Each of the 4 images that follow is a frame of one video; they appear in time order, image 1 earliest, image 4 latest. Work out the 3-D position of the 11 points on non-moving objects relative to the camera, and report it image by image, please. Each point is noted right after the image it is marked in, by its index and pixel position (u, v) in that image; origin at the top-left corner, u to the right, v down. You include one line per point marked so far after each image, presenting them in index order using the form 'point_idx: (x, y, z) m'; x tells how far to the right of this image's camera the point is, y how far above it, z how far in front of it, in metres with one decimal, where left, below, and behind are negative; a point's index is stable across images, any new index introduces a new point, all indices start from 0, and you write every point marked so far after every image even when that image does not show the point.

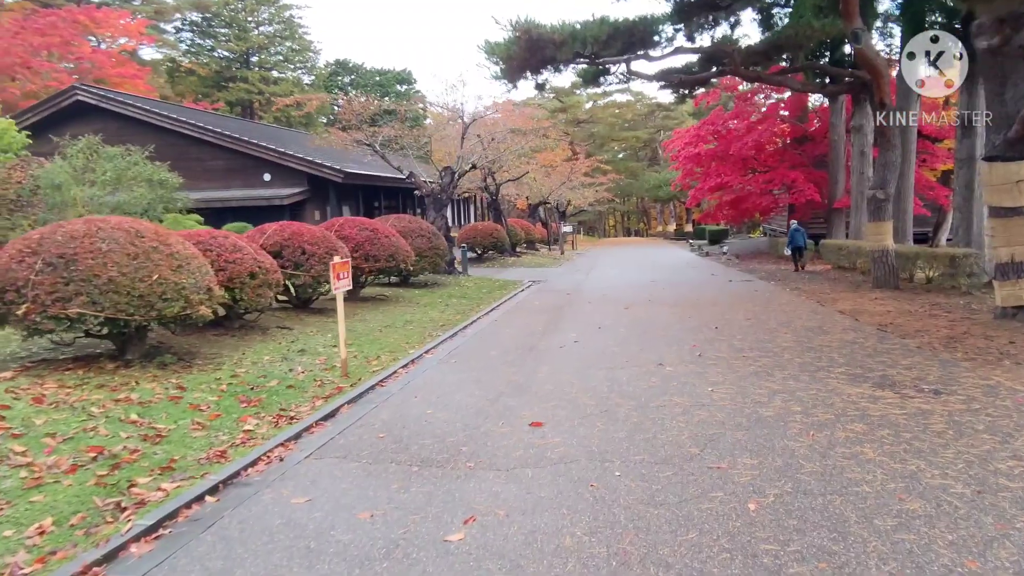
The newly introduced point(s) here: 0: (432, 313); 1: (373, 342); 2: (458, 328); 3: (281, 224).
0: (-1.4, -0.4, +12.3) m
1: (-1.8, -0.7, +9.3) m
2: (-0.8, -0.6, +10.6) m
3: (-3.7, +1.0, +11.2) m
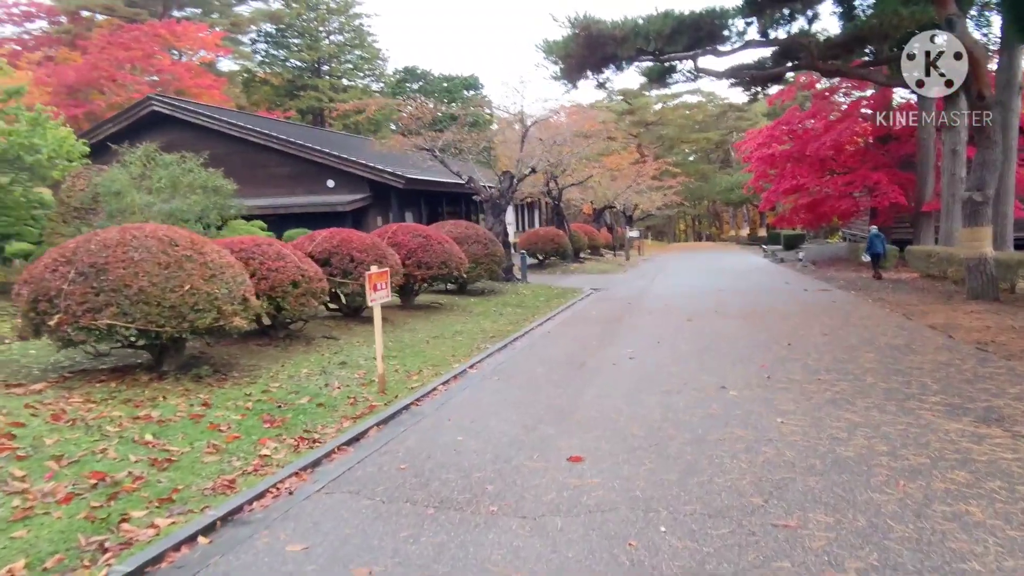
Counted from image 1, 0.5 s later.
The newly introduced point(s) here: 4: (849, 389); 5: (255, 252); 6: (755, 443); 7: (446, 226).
0: (-0.5, -0.6, +11.8) m
1: (-1.2, -0.8, +8.9) m
2: (-0.1, -0.8, +10.1) m
3: (-2.8, +0.9, +11.0) m
4: (+2.9, -0.9, +6.2) m
5: (-3.2, +0.4, +8.7) m
6: (+1.6, -1.0, +4.7) m
7: (-1.5, +1.4, +16.2) m
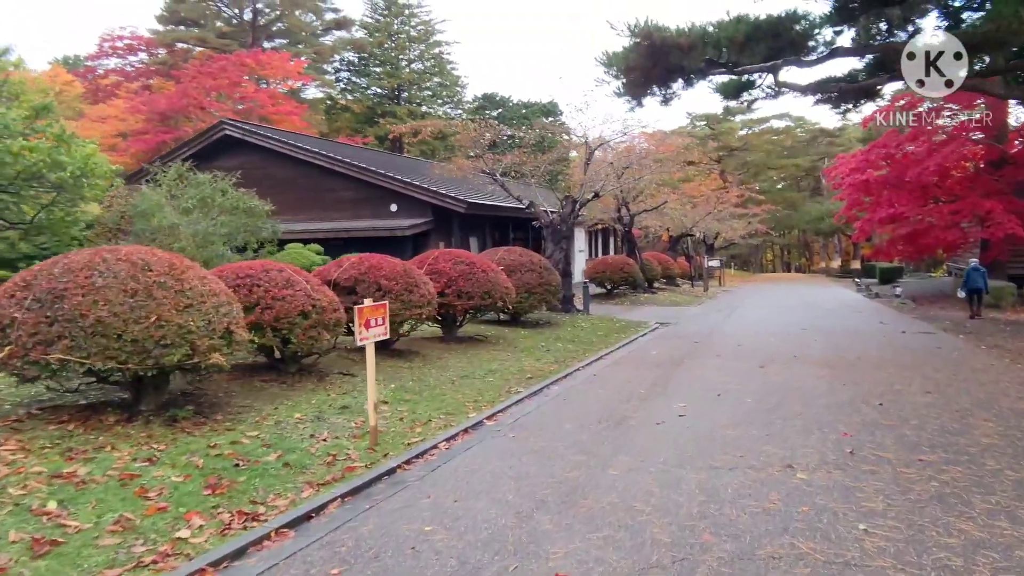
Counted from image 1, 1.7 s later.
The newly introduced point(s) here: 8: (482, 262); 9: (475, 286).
0: (+0.2, -1.1, +10.6) m
1: (-0.8, -1.2, +7.8) m
2: (+0.4, -1.2, +8.9) m
3: (-2.2, +0.5, +10.1) m
4: (+2.9, -1.2, +4.6) m
5: (-2.8, +0.1, +7.9) m
6: (+1.5, -1.3, +3.3) m
7: (-0.3, +0.8, +15.2) m
8: (-0.5, +0.5, +12.3) m
9: (-0.6, 0.0, +11.8) m
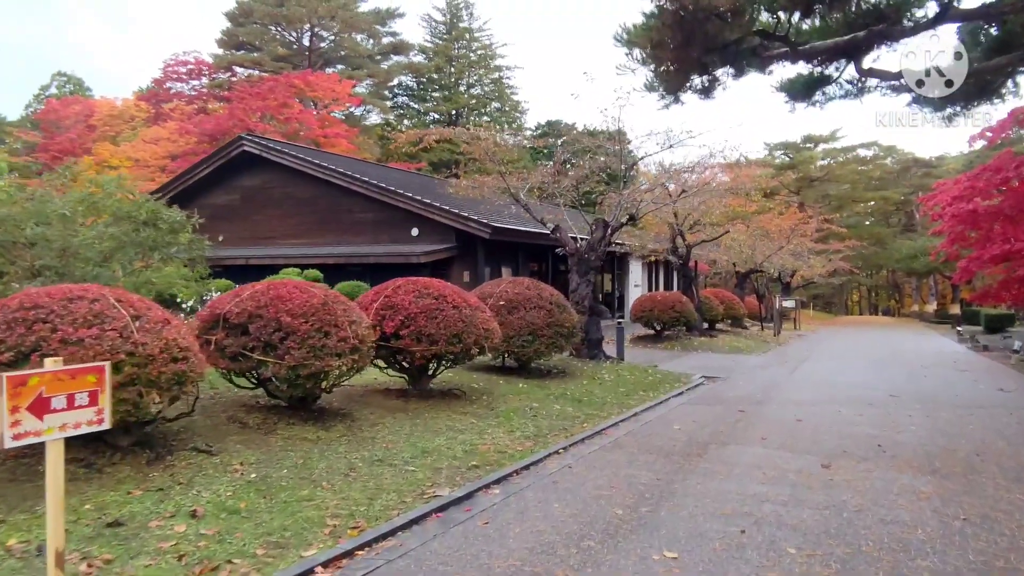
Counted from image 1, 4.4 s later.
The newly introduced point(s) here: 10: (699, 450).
0: (-0.2, -1.6, +7.7) m
1: (-1.6, -1.5, +5.0) m
2: (-0.2, -1.6, +5.9) m
3: (-2.6, +0.1, +7.5) m
4: (+1.9, -1.5, +1.5) m
5: (-3.5, -0.2, +5.3) m
6: (+0.3, -1.5, +0.3) m
7: (-0.2, +0.1, +12.3) m
8: (-0.7, -0.1, +9.5) m
9: (-0.9, -0.5, +9.0) m
10: (+1.9, -1.6, +7.0) m
